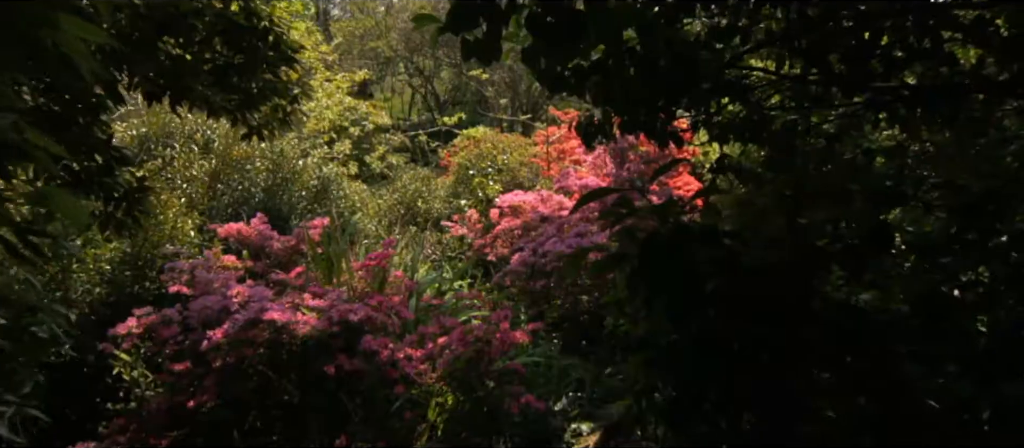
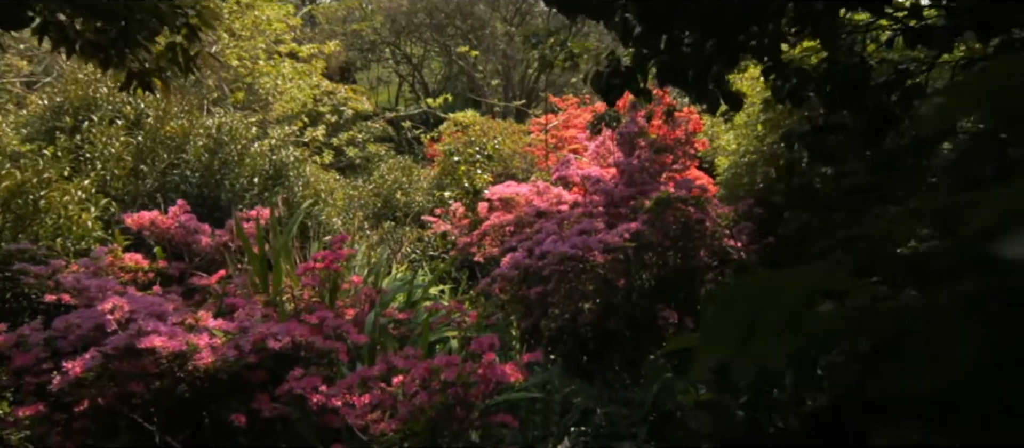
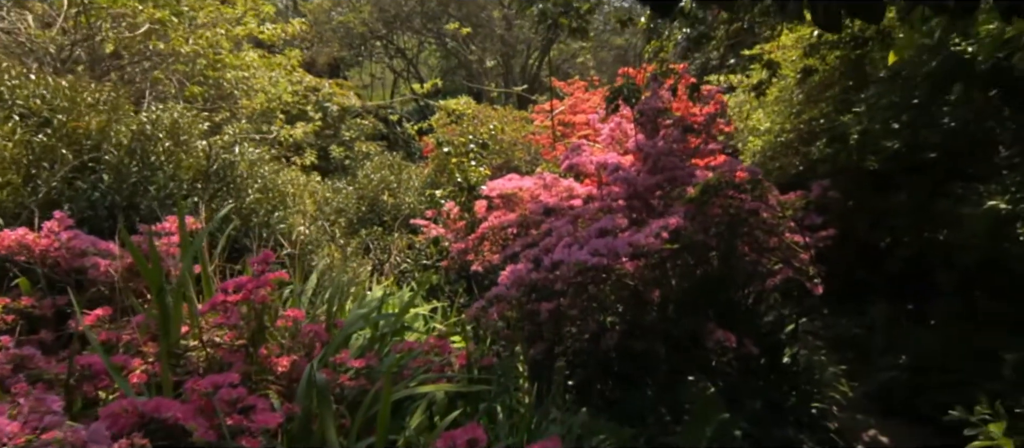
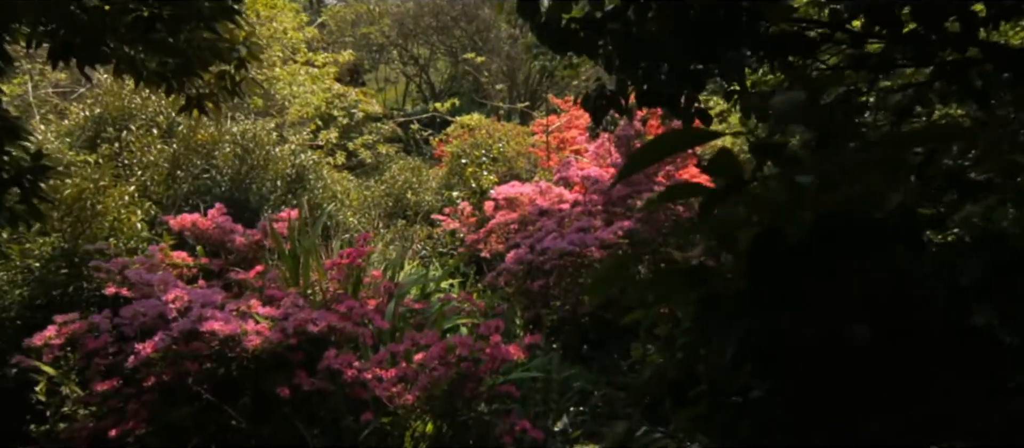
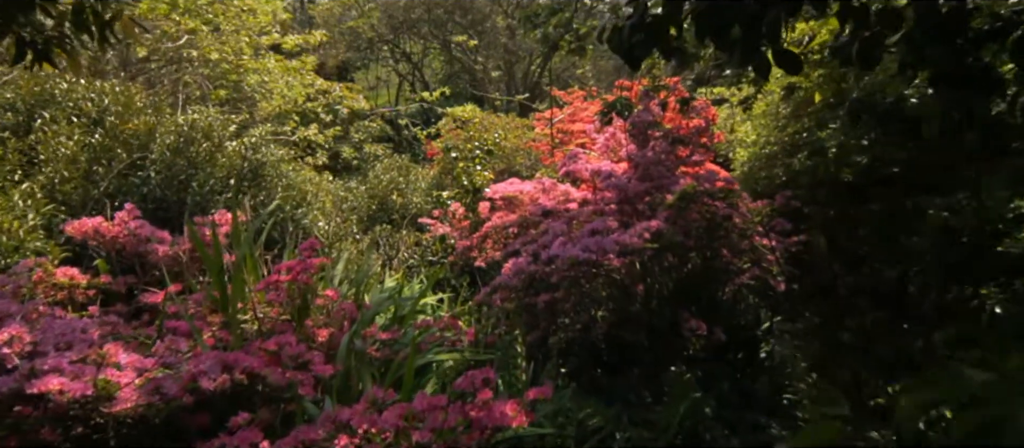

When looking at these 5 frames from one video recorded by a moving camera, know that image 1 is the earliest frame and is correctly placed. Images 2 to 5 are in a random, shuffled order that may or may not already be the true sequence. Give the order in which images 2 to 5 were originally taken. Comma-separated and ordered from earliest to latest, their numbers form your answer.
4, 2, 5, 3
